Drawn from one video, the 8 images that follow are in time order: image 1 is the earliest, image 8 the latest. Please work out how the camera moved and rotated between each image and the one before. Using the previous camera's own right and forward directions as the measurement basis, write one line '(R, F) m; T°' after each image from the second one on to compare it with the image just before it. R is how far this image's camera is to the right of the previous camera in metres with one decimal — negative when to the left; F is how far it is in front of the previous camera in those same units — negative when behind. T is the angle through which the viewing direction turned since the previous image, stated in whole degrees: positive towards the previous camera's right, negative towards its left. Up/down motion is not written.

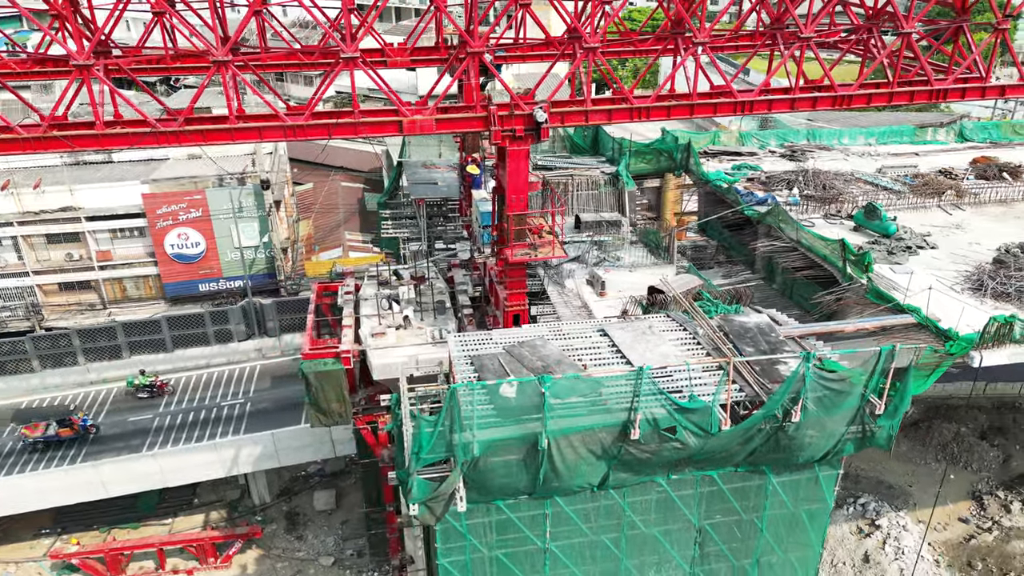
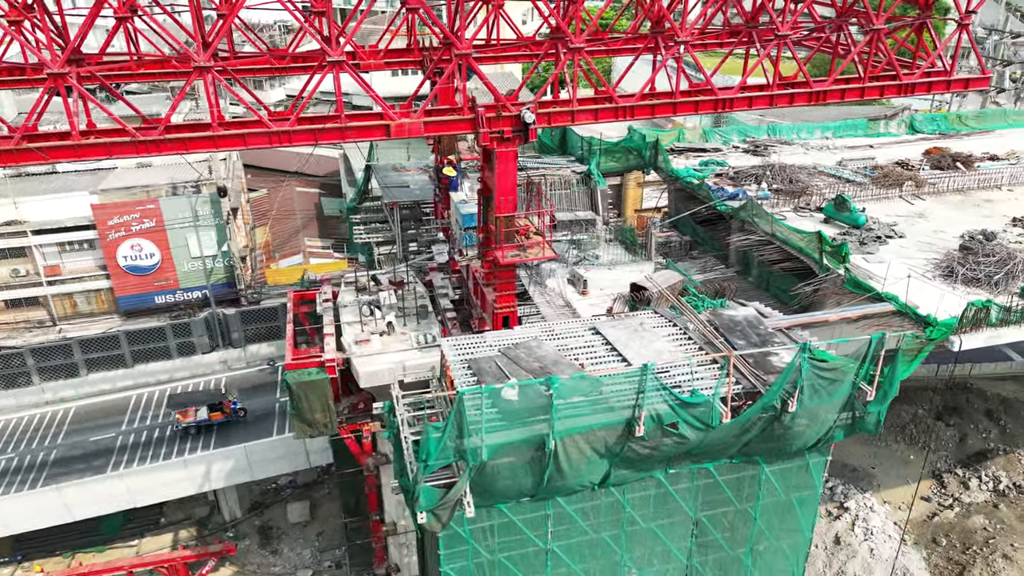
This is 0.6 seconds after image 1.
(-0.9, +0.1) m; +4°
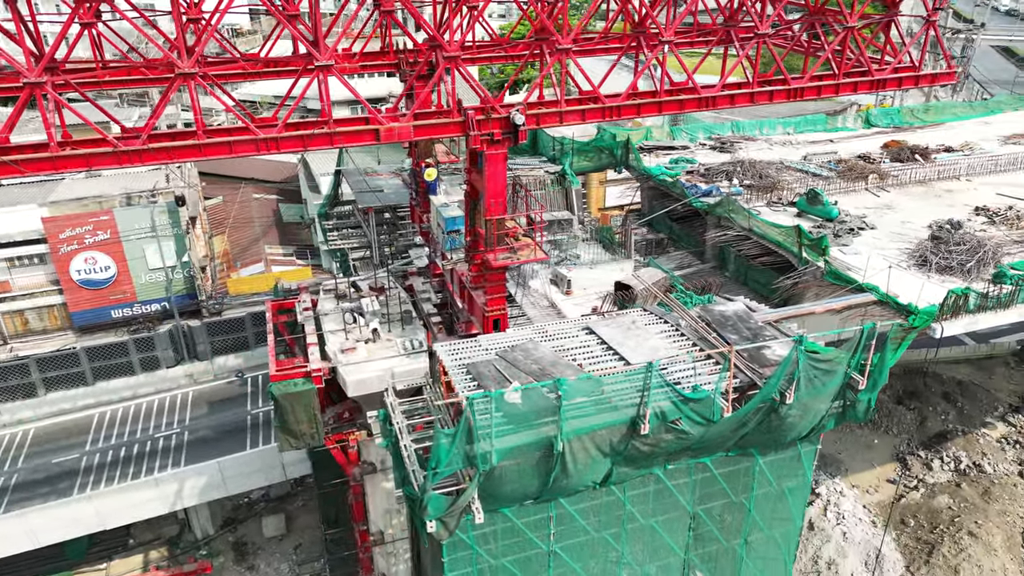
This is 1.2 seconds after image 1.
(-0.8, +0.1) m; +3°
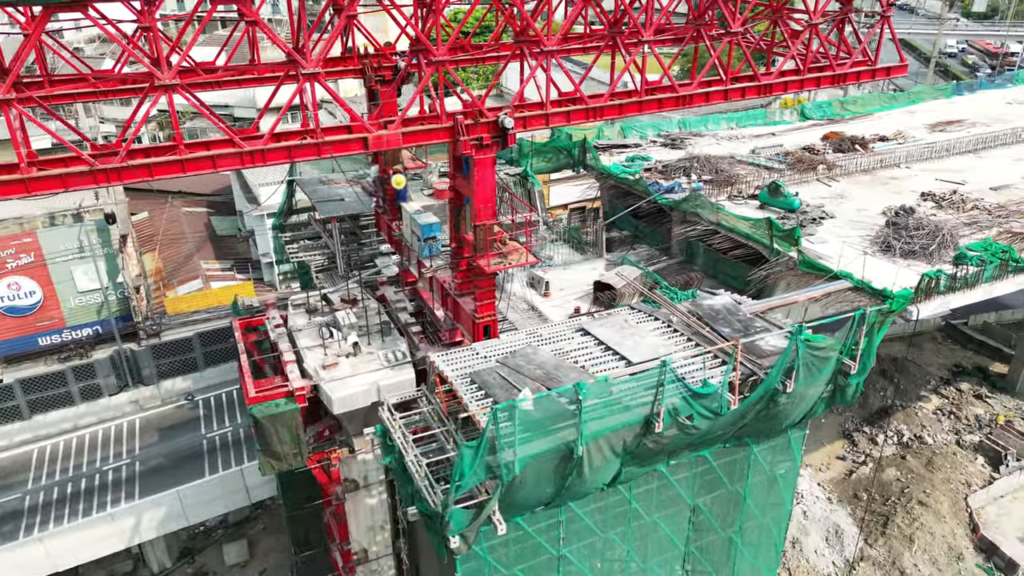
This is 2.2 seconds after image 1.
(-1.4, +0.3) m; +6°
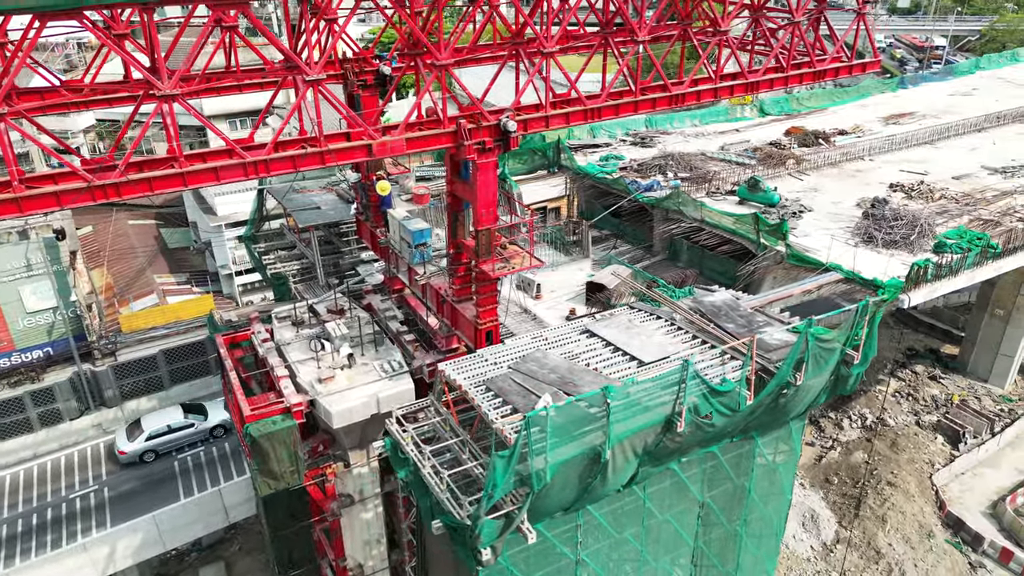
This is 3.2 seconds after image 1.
(-1.2, +0.2) m; +4°
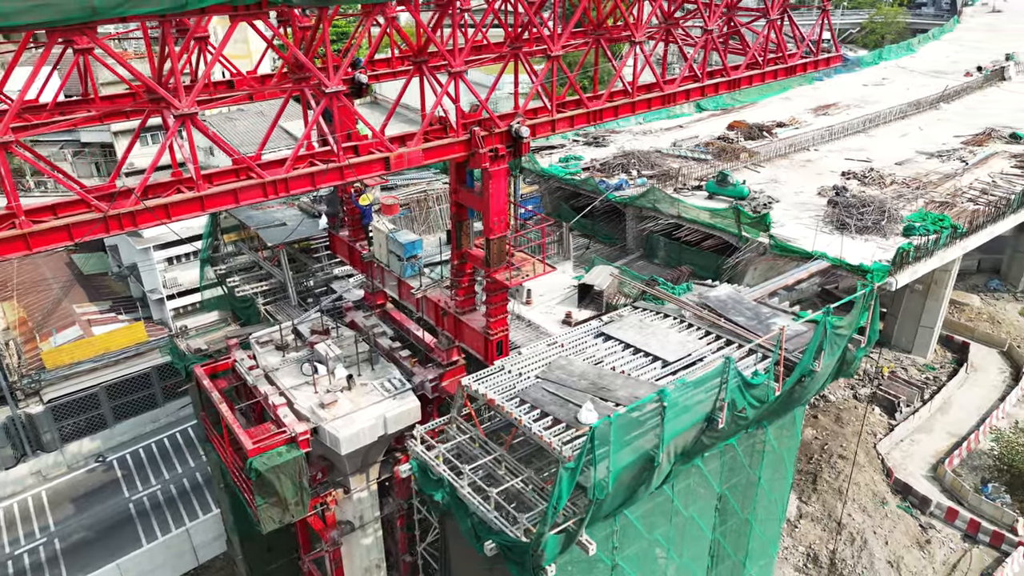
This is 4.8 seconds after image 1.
(-2.2, +0.4) m; +7°
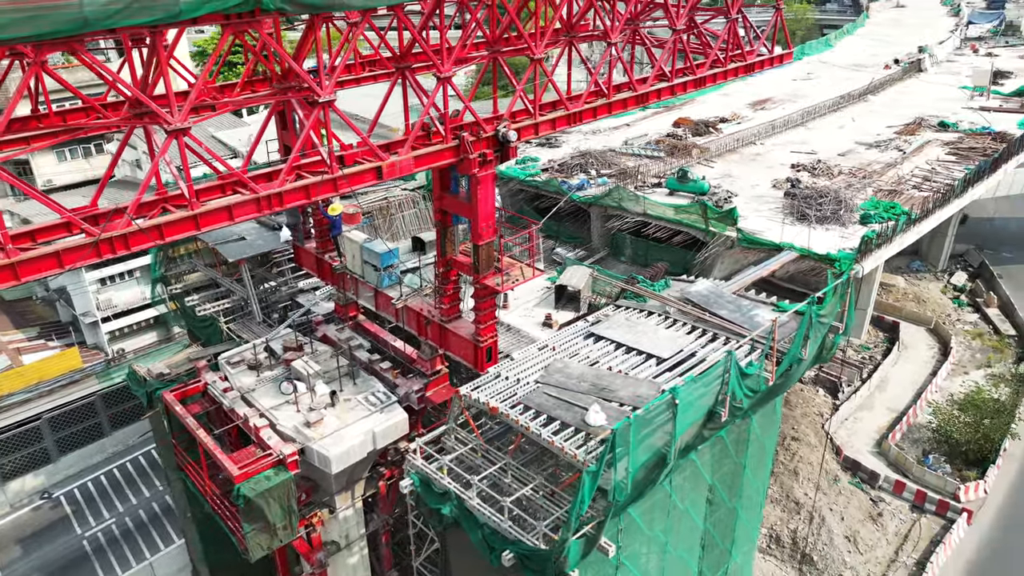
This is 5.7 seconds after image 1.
(-1.2, +0.2) m; +5°
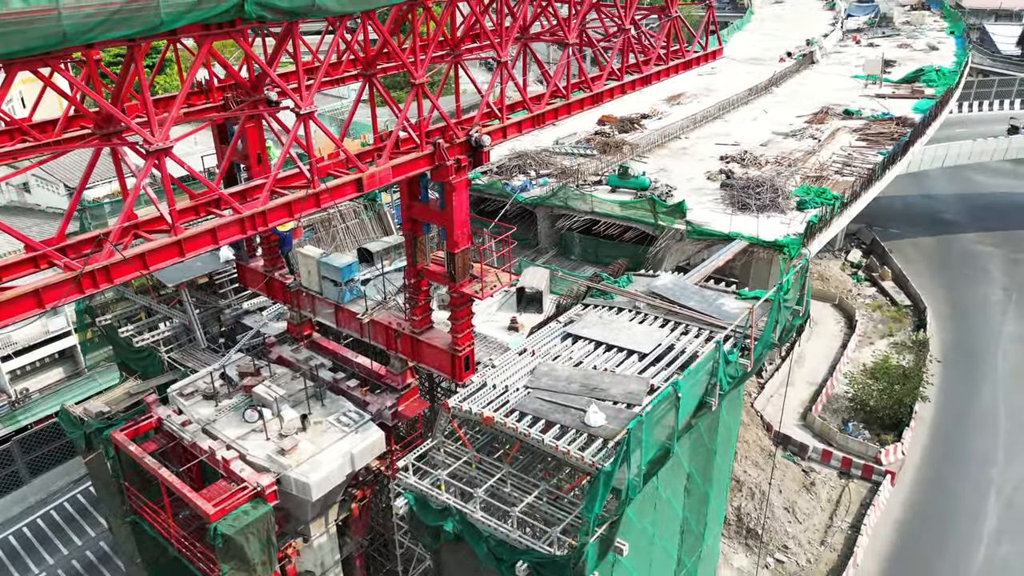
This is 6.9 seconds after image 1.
(-1.5, +0.3) m; +7°
